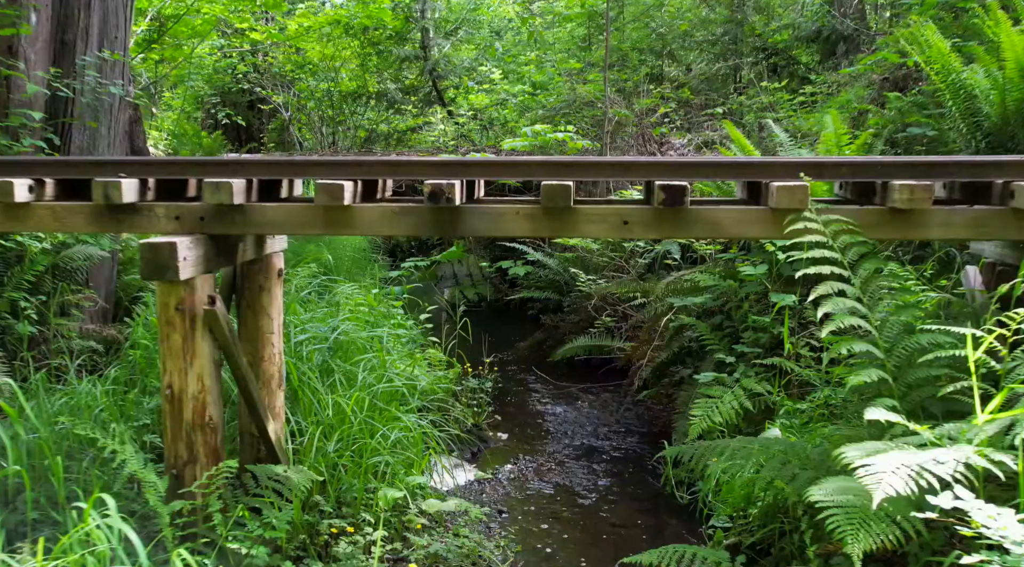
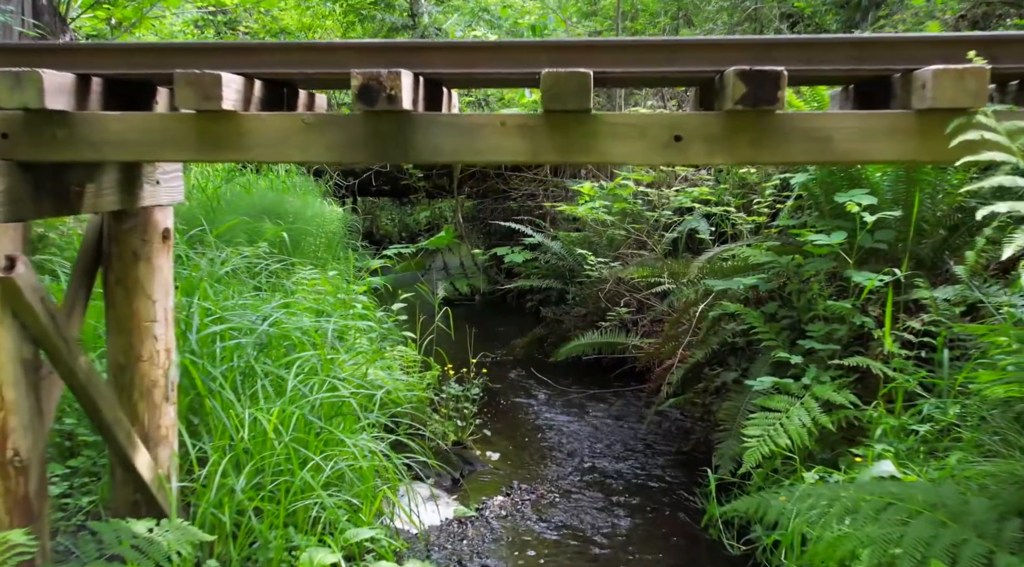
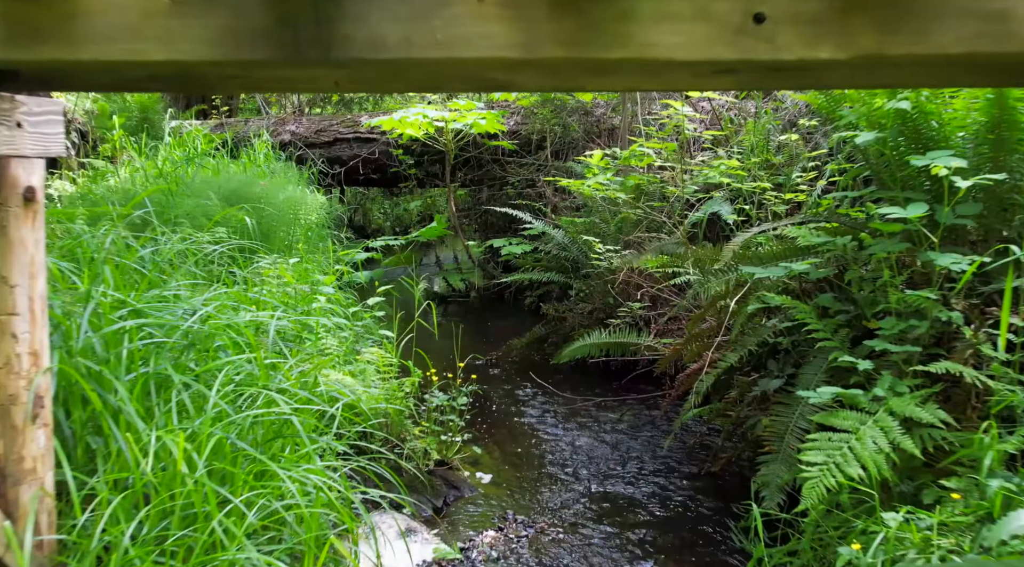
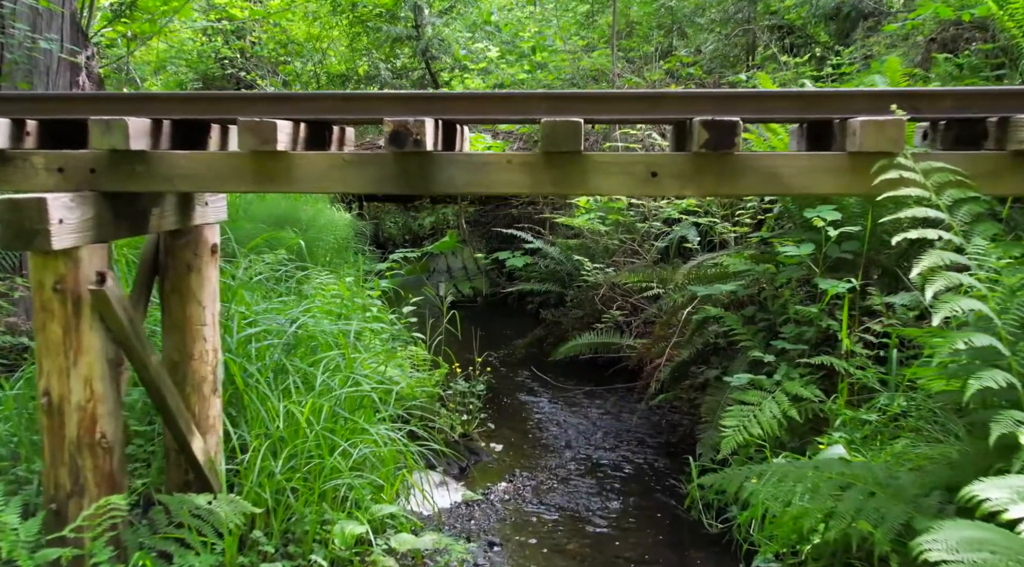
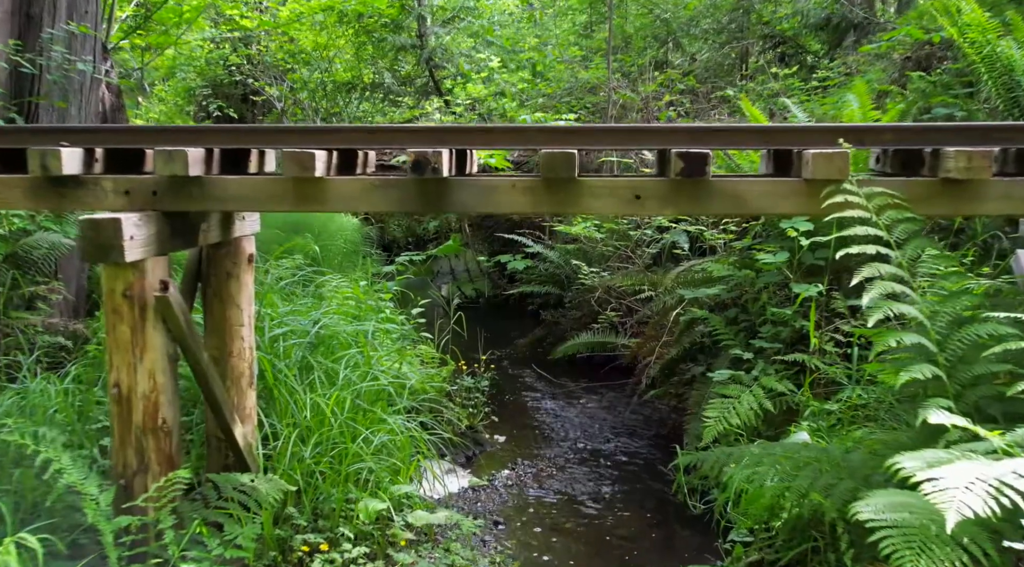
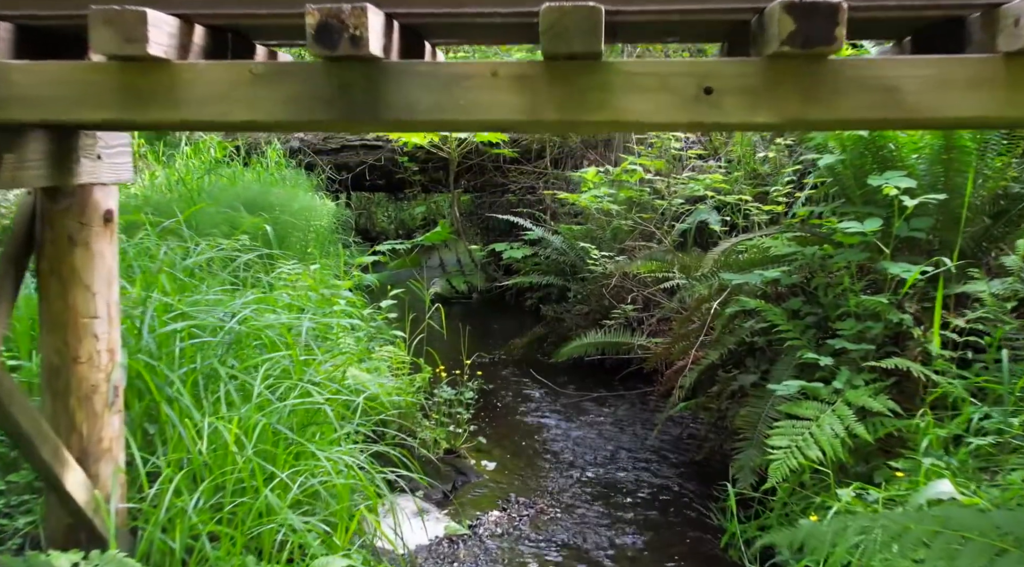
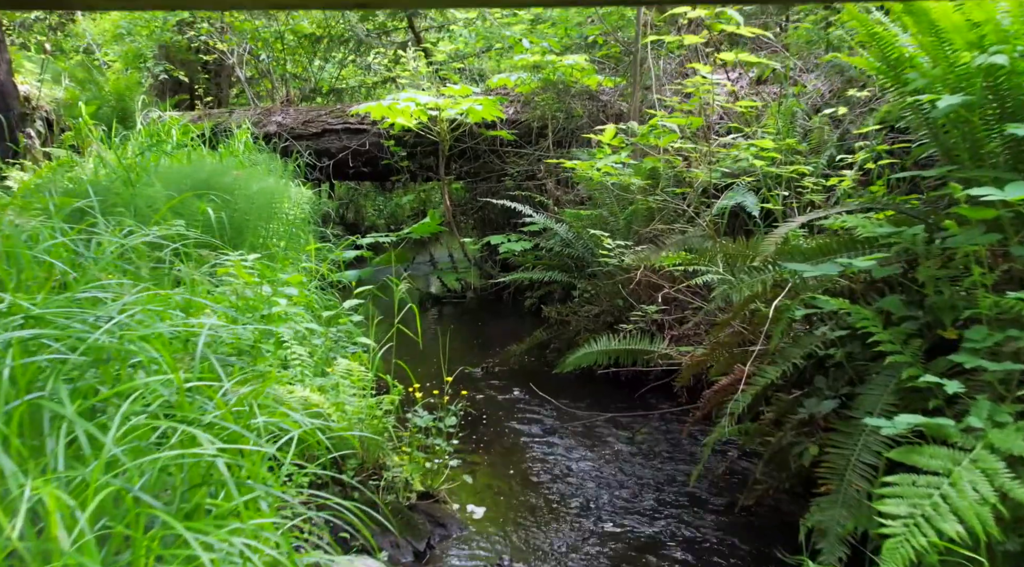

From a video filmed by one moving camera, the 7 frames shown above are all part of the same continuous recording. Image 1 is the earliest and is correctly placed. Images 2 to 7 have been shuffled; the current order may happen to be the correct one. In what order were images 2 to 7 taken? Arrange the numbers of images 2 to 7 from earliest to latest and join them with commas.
5, 4, 2, 6, 3, 7
